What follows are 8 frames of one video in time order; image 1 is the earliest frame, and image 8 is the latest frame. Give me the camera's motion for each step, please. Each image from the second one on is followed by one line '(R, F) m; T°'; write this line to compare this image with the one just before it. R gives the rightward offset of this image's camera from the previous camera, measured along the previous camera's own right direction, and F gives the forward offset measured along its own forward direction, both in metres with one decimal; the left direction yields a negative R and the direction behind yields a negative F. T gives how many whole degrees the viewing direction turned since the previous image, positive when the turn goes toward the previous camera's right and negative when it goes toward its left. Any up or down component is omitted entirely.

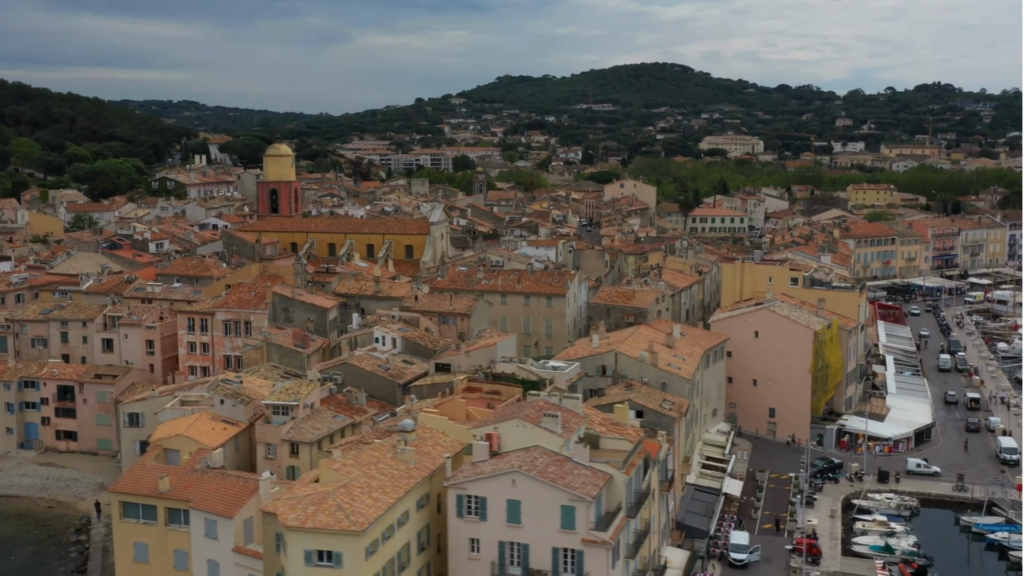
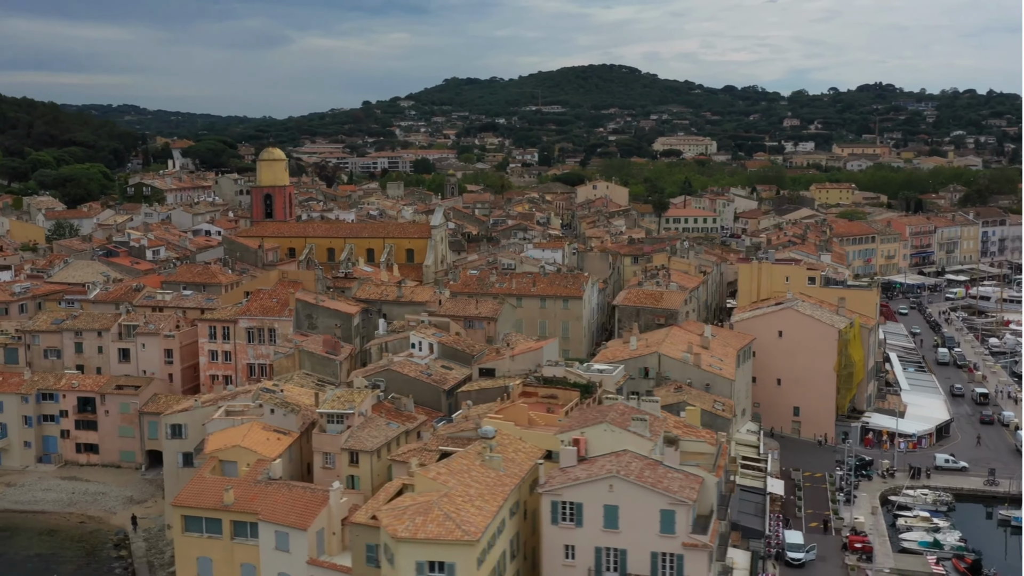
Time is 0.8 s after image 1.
(-3.4, +0.3) m; +3°
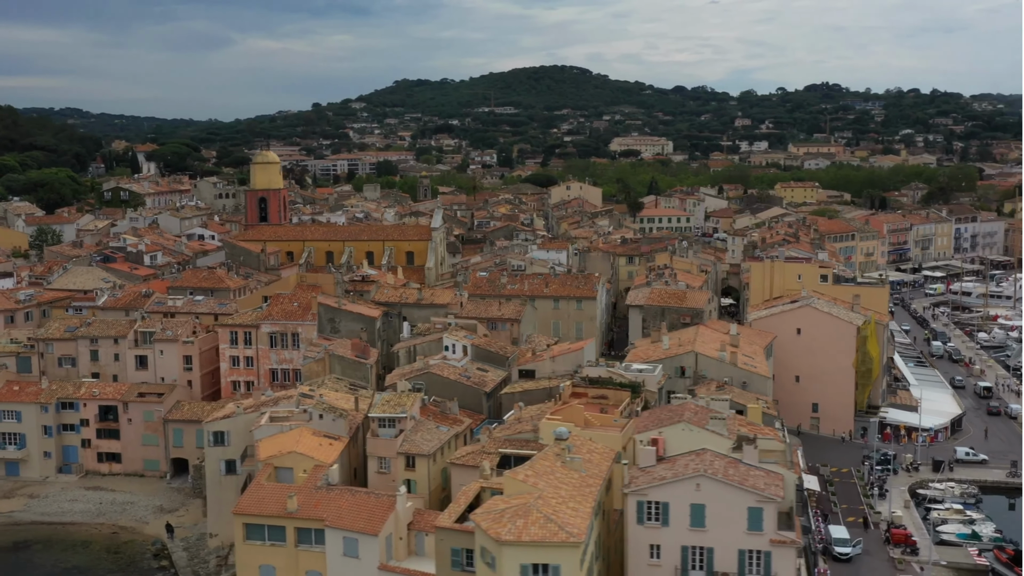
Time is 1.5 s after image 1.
(-3.1, +0.1) m; +3°
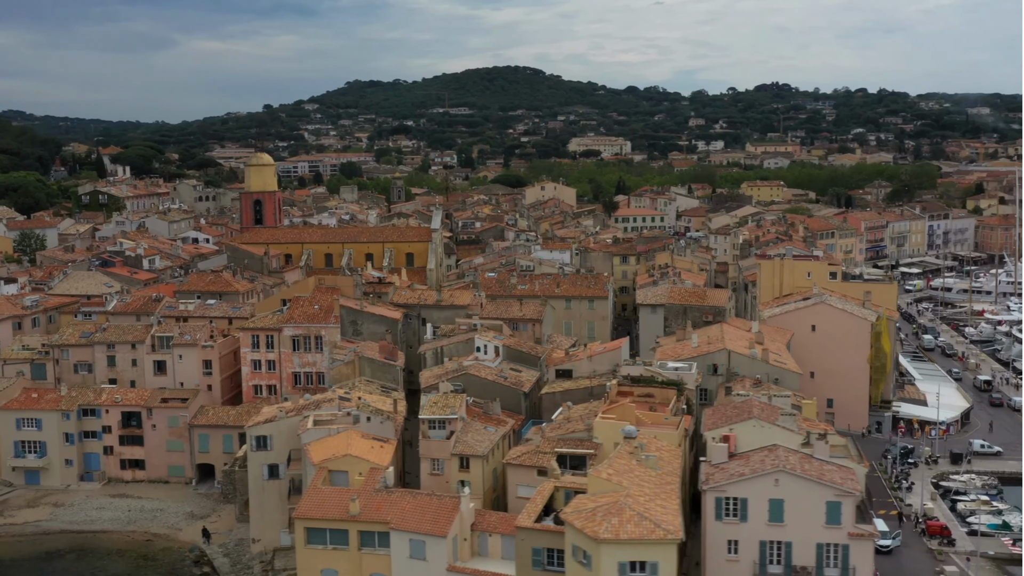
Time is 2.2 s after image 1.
(-3.0, 0.0) m; +3°
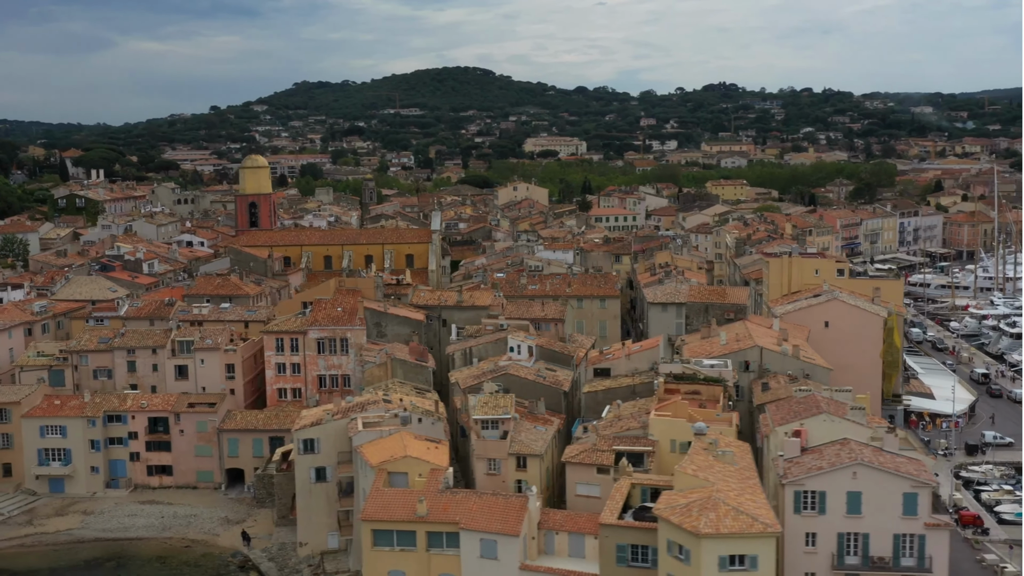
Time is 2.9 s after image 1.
(-3.2, -0.1) m; +3°
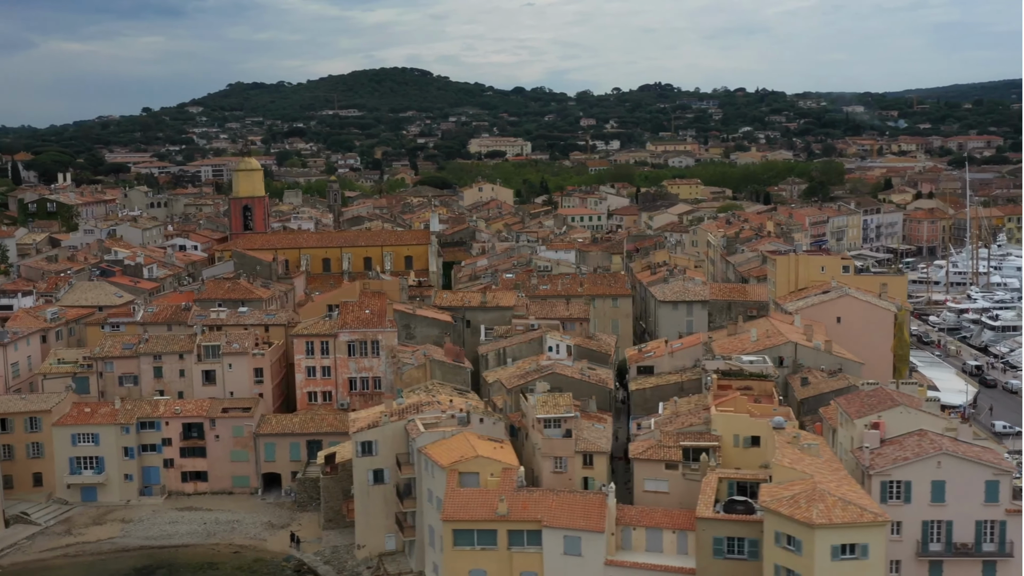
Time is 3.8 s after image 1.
(-3.9, -0.3) m; +3°
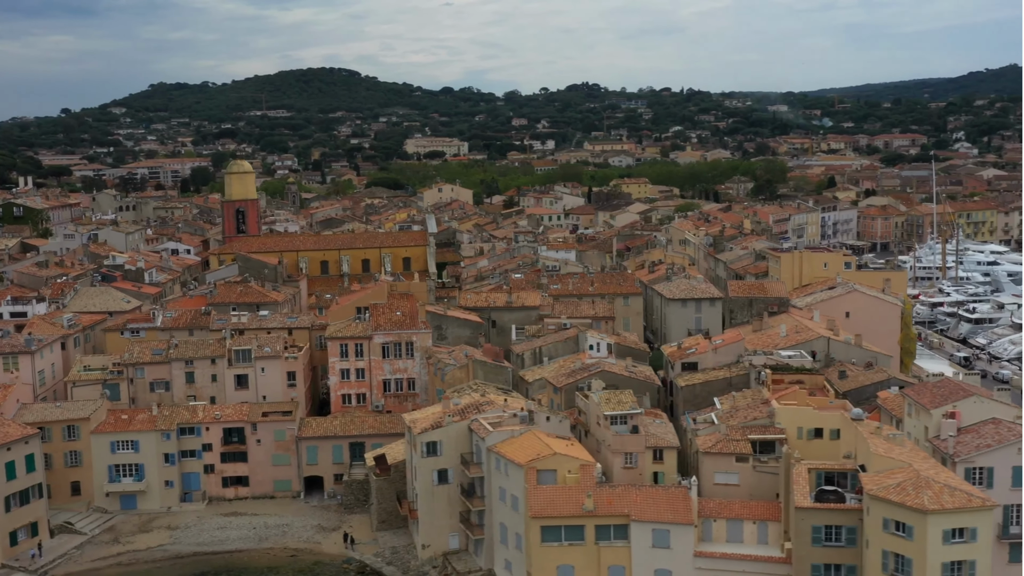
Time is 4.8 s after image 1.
(-4.4, -0.4) m; +4°
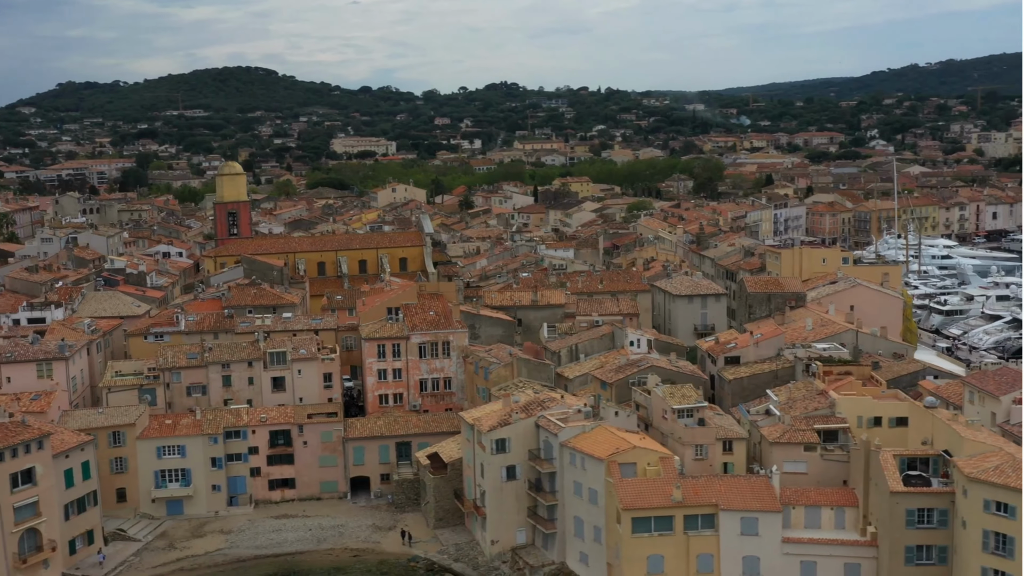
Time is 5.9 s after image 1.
(-5.0, -0.5) m; +4°
